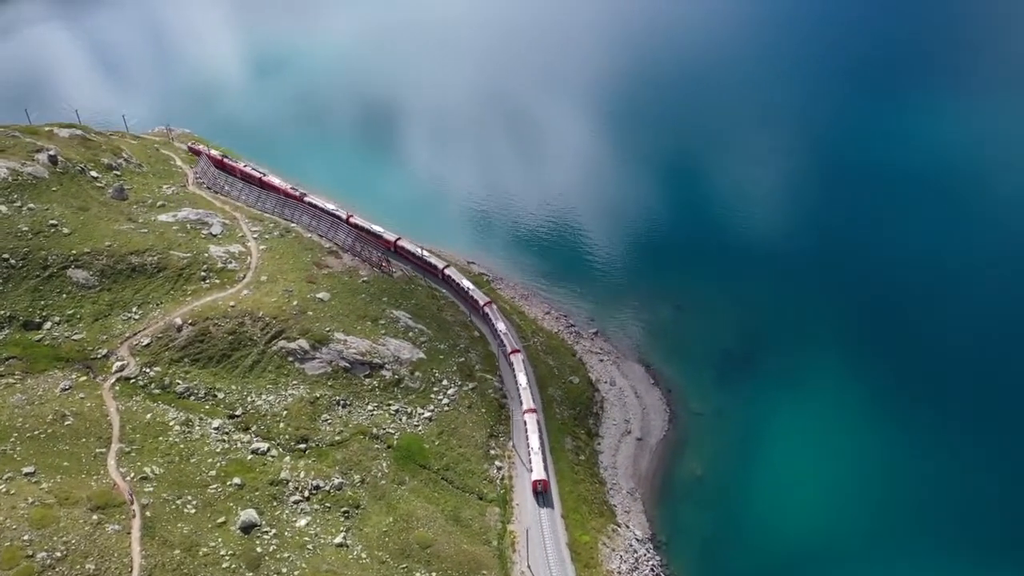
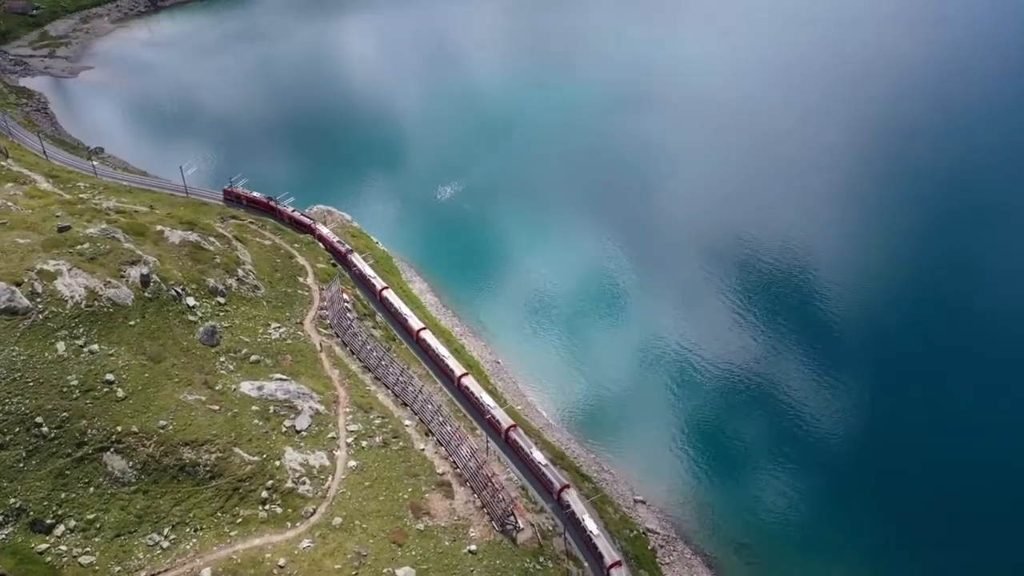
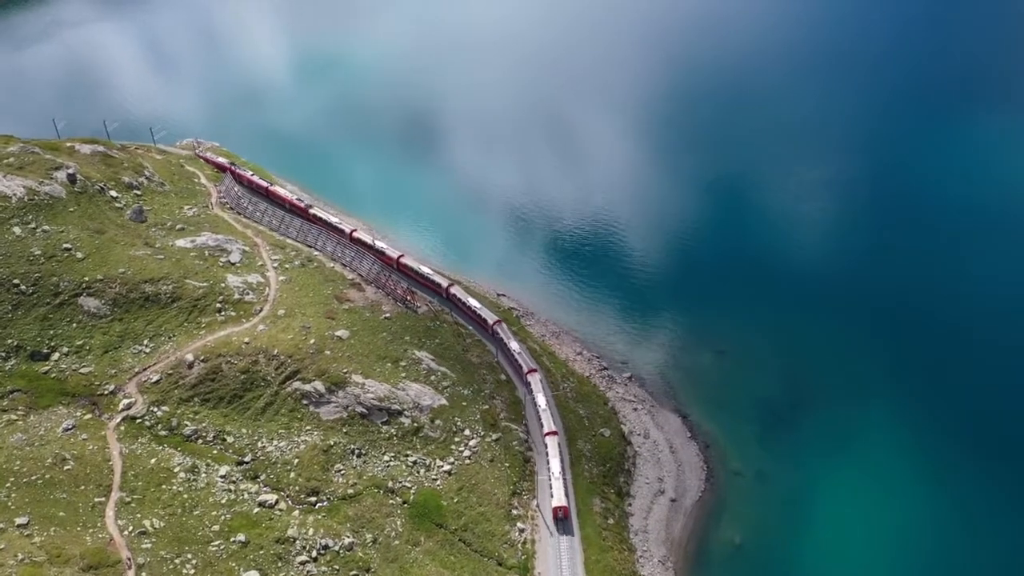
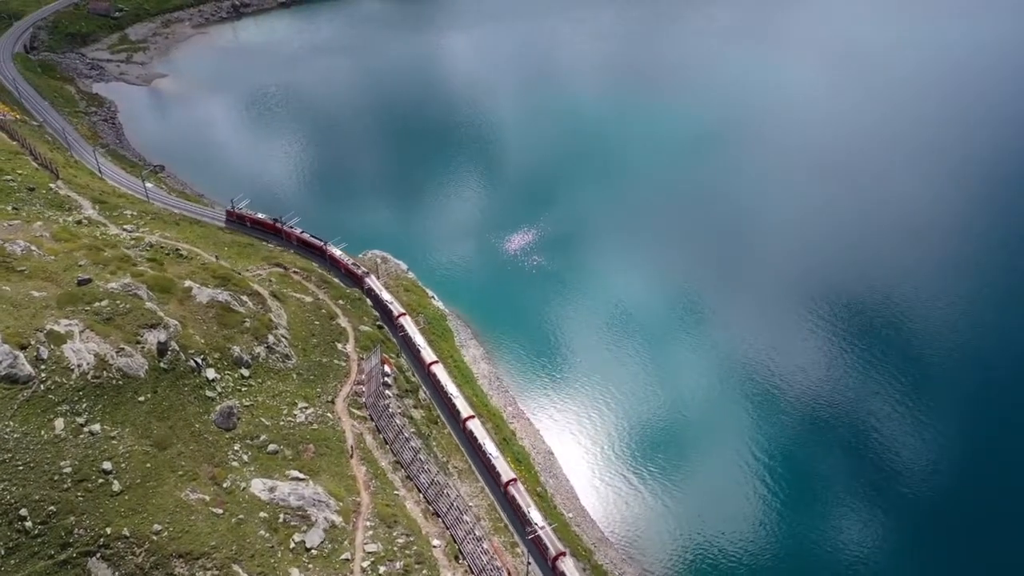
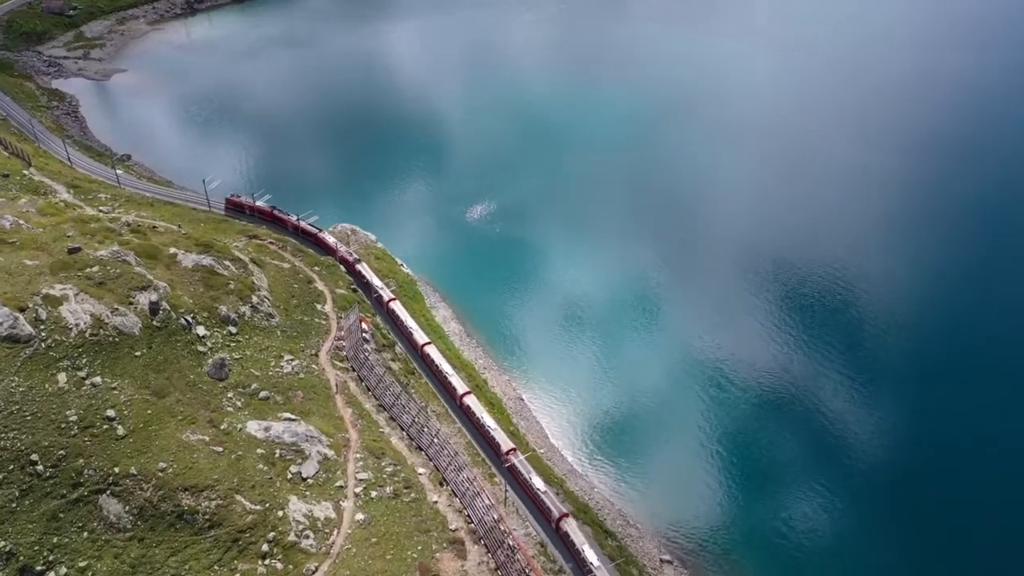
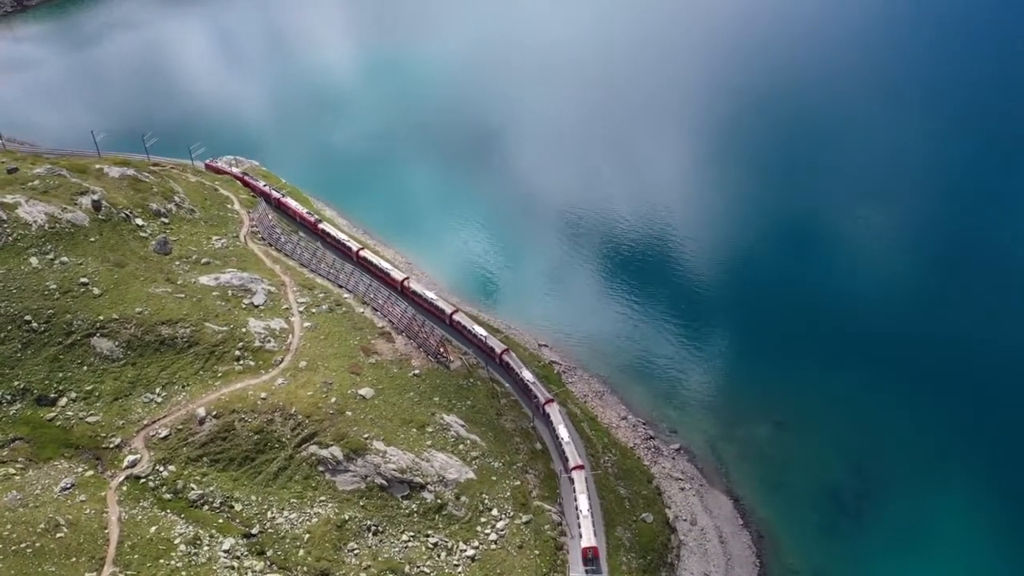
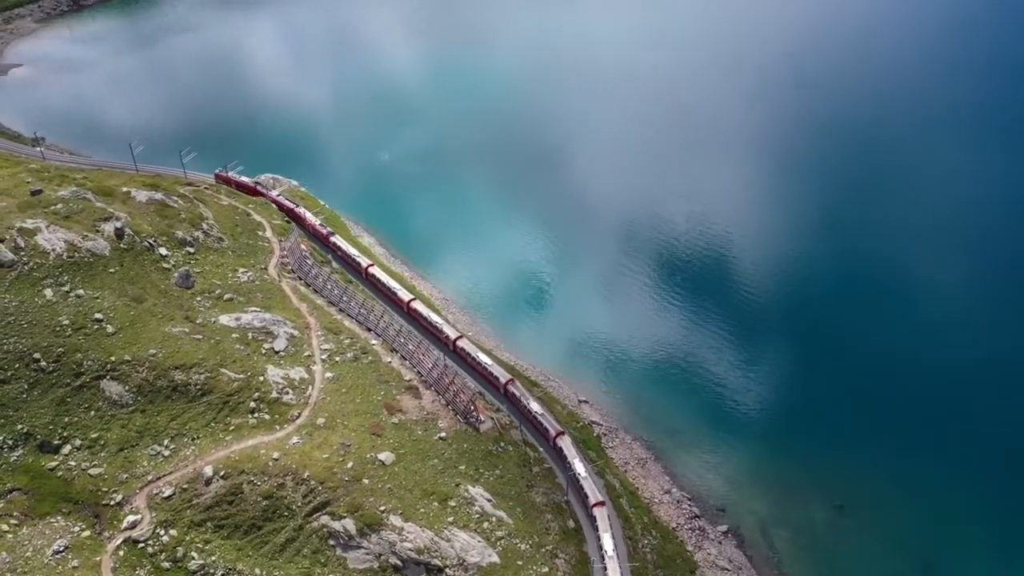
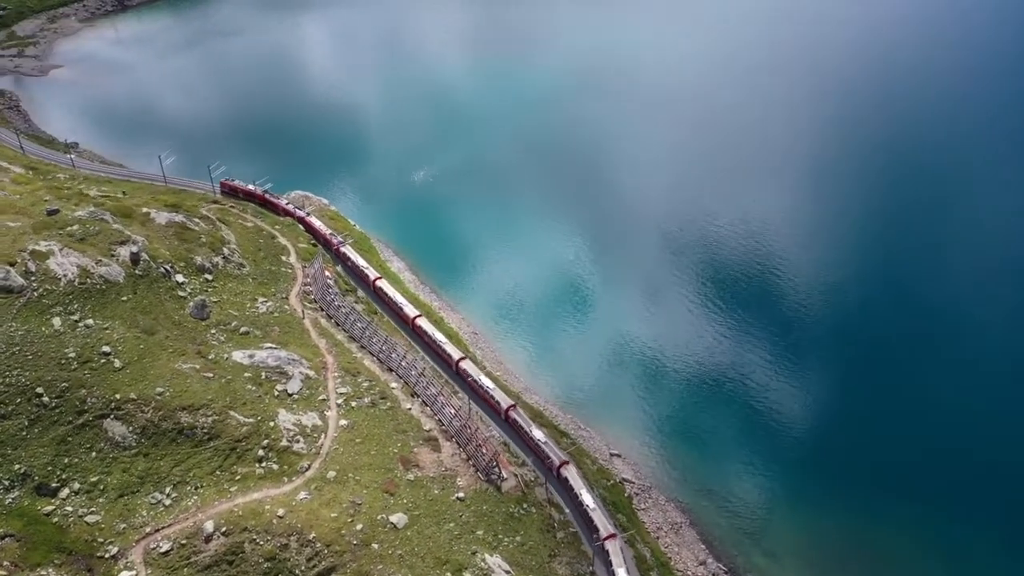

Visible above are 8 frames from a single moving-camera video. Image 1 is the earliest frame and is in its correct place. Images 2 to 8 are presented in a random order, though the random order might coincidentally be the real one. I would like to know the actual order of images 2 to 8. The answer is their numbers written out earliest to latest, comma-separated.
3, 6, 7, 8, 2, 5, 4
